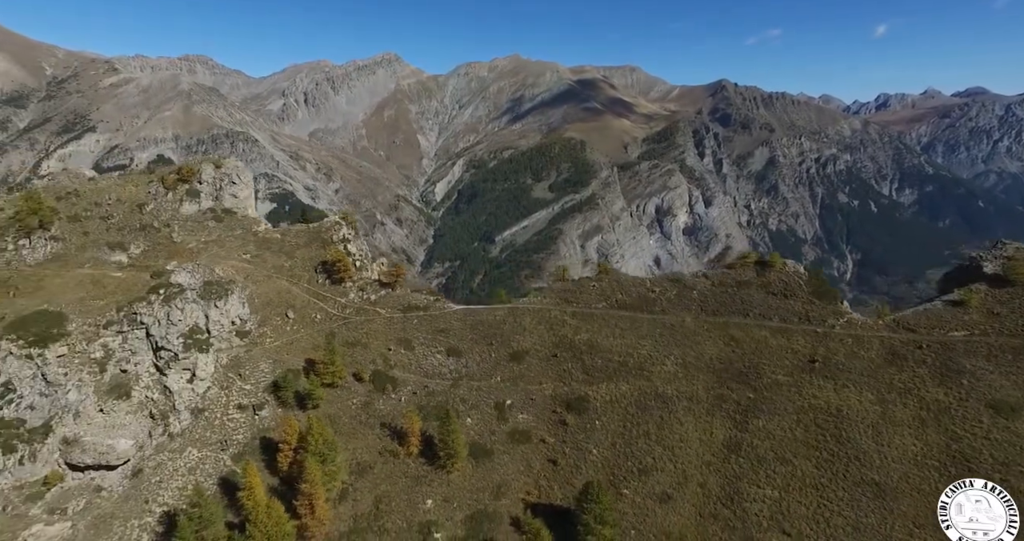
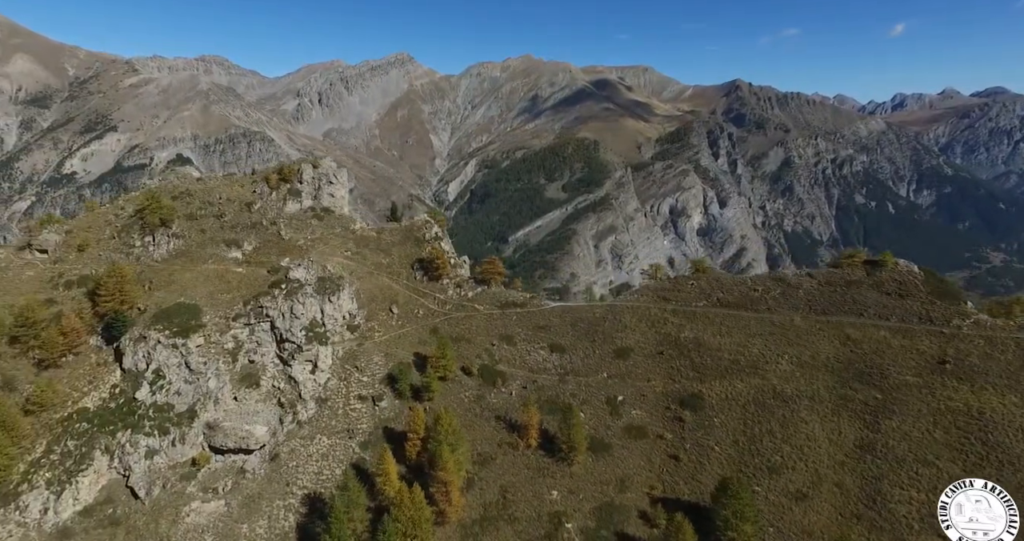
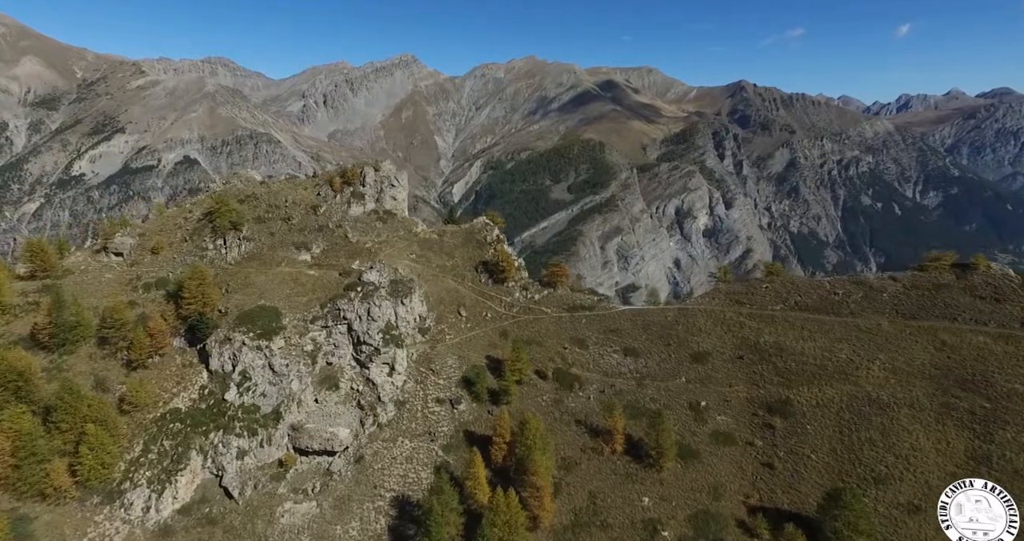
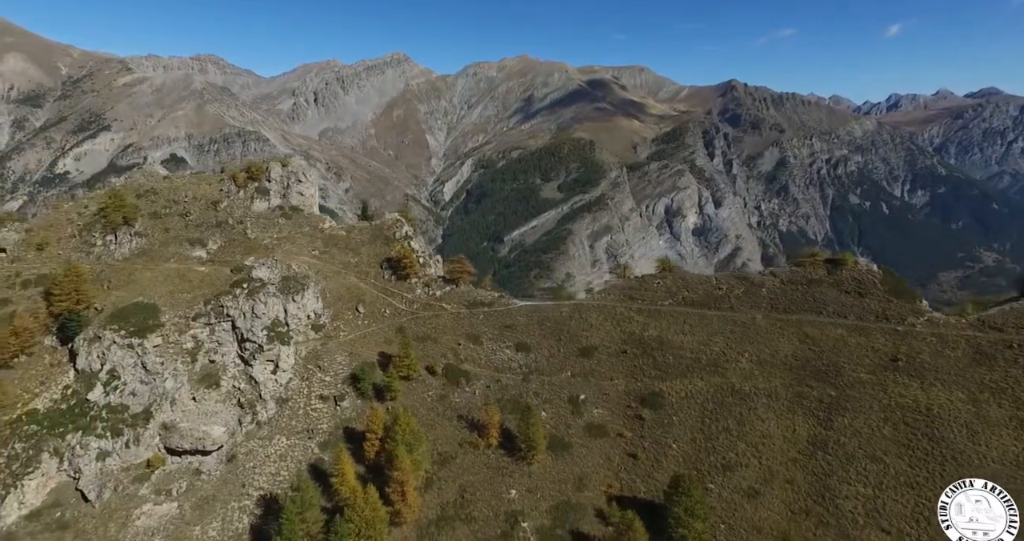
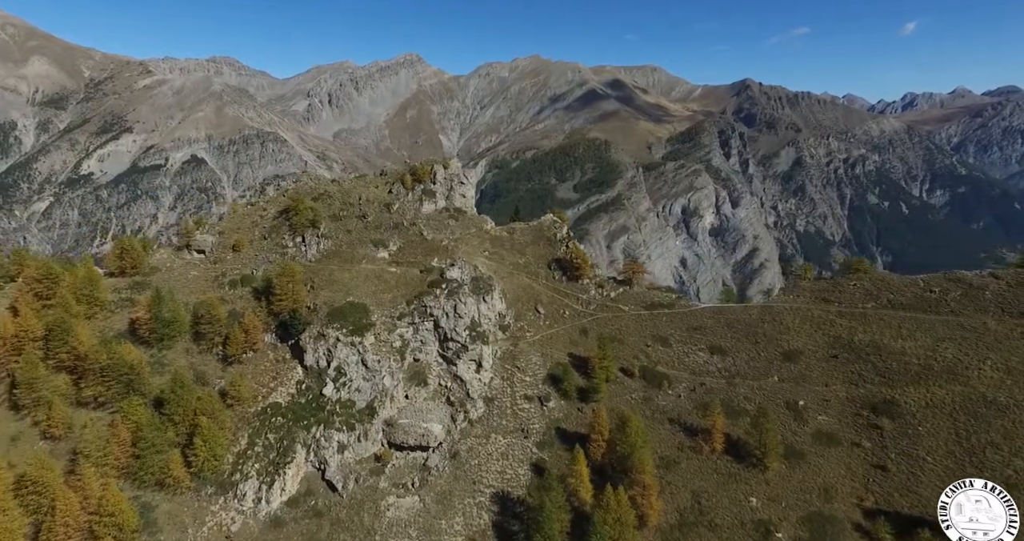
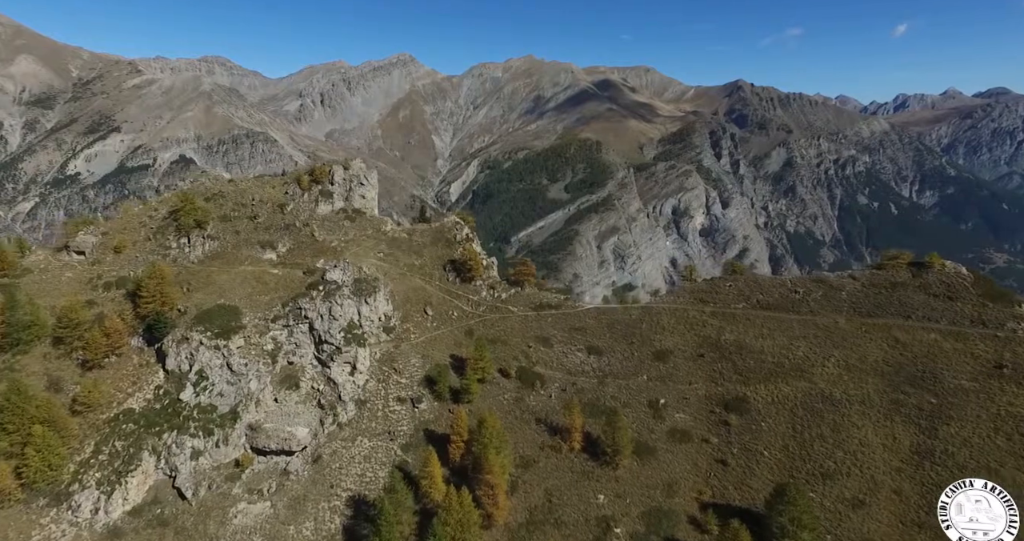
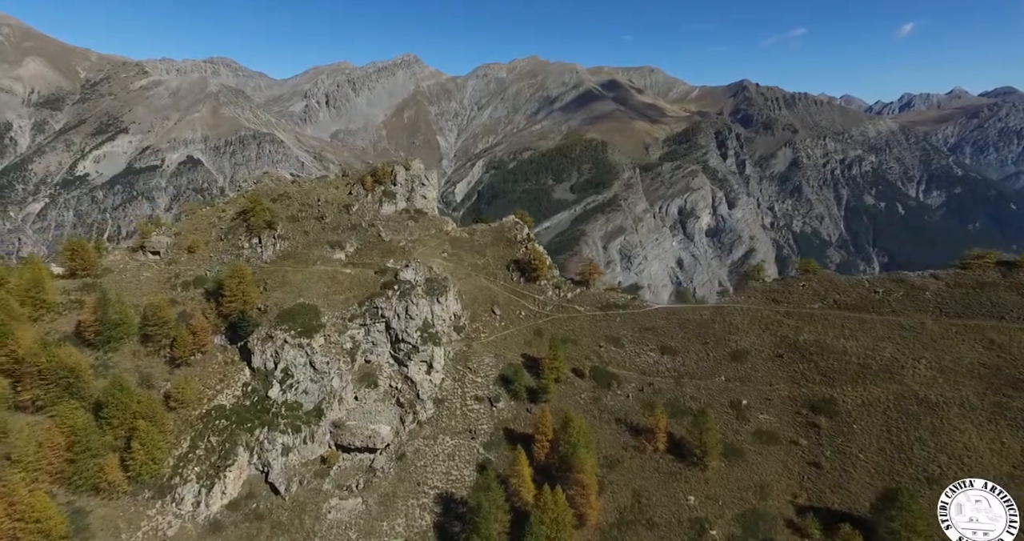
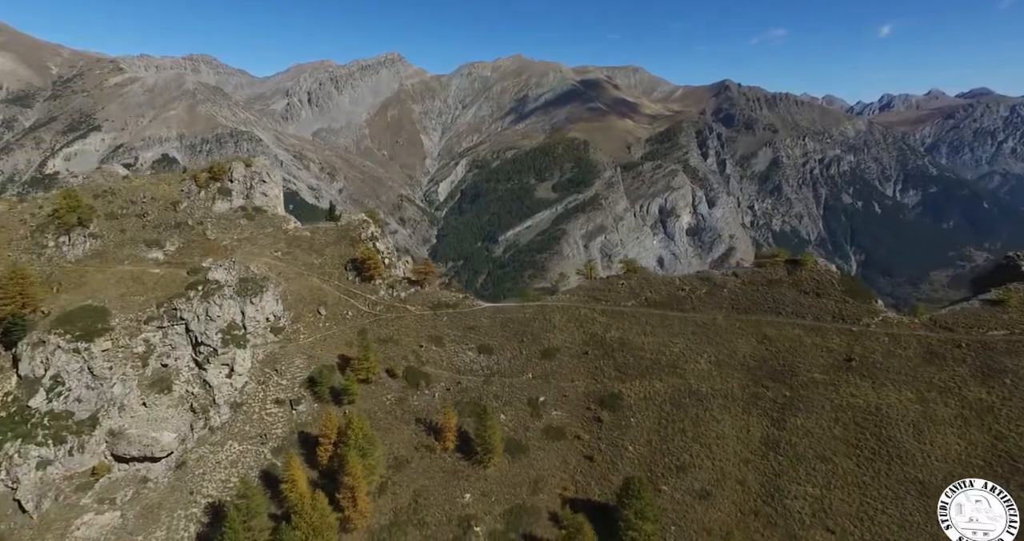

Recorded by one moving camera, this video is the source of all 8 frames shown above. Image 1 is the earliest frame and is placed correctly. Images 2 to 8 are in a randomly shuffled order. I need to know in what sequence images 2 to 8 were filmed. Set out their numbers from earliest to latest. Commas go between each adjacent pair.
8, 4, 2, 6, 3, 7, 5
